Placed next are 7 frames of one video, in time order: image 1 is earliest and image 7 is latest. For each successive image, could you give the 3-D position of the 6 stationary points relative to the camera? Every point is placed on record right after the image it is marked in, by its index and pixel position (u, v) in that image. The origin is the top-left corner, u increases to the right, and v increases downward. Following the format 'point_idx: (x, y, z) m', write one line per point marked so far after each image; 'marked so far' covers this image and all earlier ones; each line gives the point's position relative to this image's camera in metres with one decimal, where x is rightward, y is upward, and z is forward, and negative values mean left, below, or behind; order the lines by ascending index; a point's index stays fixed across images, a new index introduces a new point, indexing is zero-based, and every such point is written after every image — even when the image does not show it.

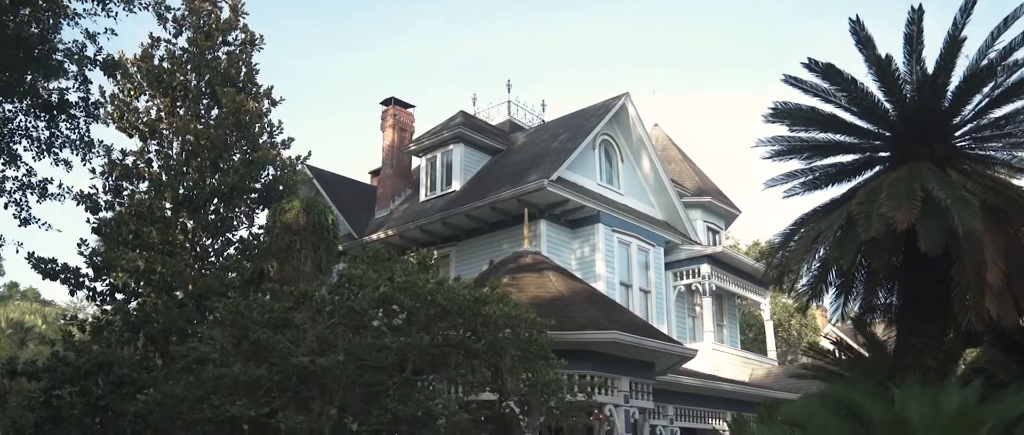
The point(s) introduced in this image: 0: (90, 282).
0: (-8.3, -1.3, +16.5) m
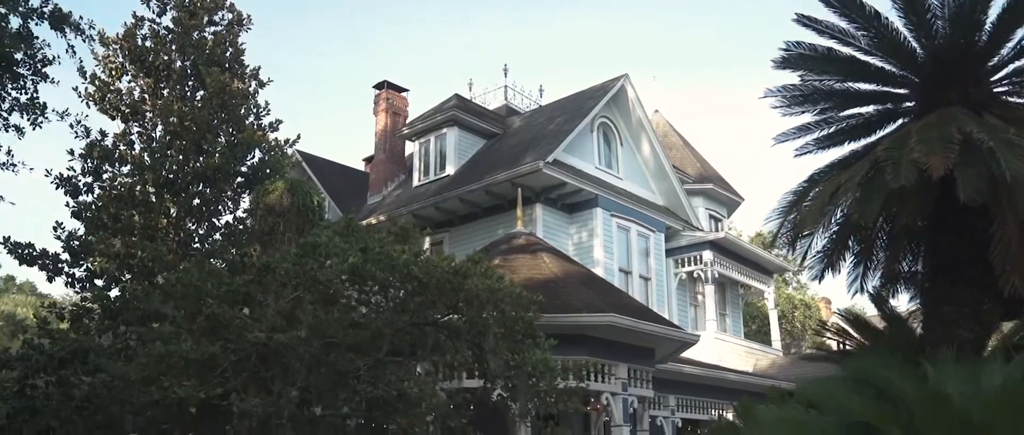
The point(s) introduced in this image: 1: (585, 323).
0: (-8.4, -1.0, +15.9) m
1: (+1.0, -1.4, +11.9) m
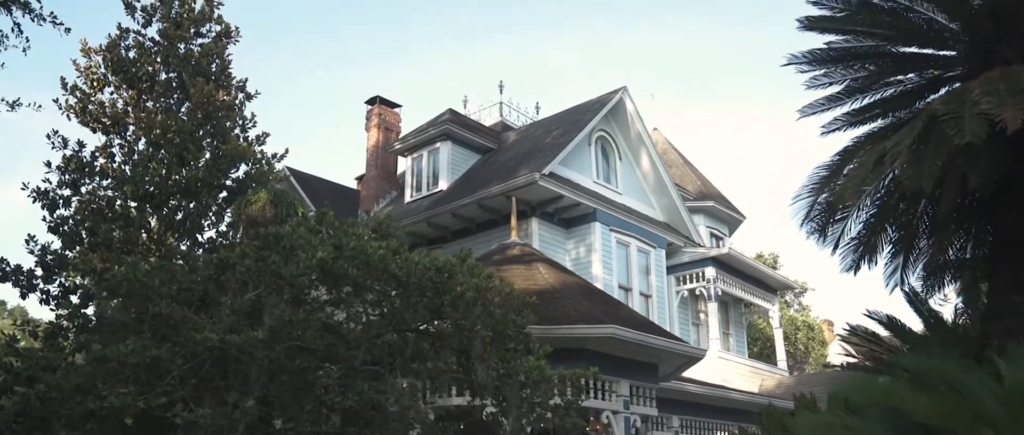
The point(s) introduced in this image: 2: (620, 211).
0: (-8.5, -1.2, +15.1) m
1: (+1.0, -1.5, +11.2) m
2: (+2.4, +0.2, +18.7) m
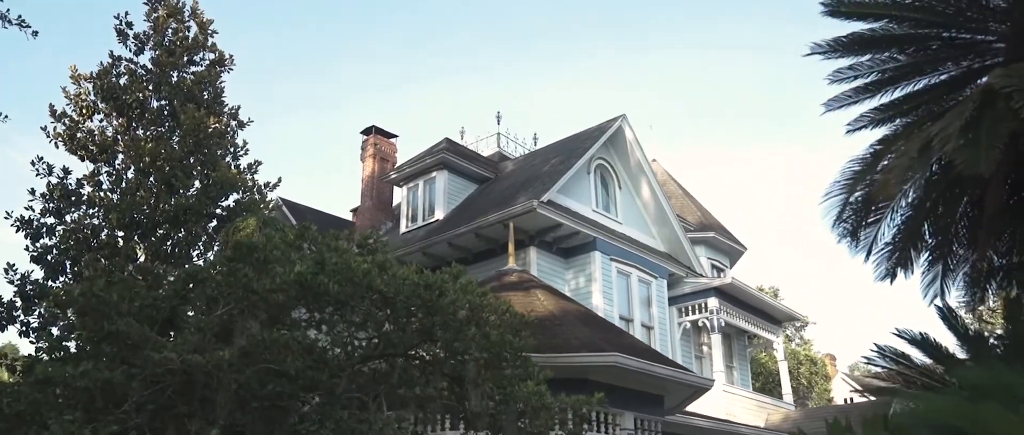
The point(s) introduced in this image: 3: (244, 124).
0: (-8.5, -1.7, +14.6) m
1: (+0.9, -1.8, +10.6) m
2: (+2.4, -0.5, +18.2) m
3: (-5.8, +2.0, +18.3) m
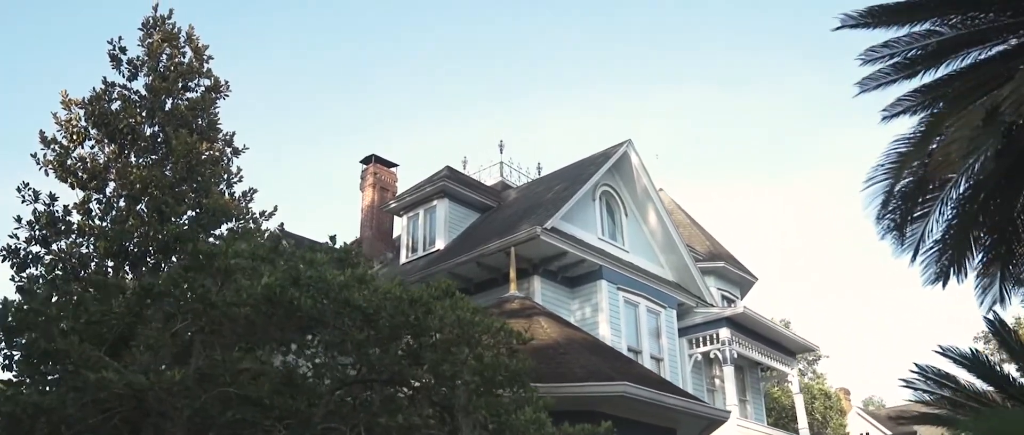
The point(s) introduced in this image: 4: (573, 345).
0: (-8.5, -2.2, +14.0) m
1: (+0.9, -2.1, +10.0) m
2: (+2.4, -1.1, +17.6) m
3: (-5.8, +1.4, +17.8) m
4: (+0.8, -1.7, +11.4) m
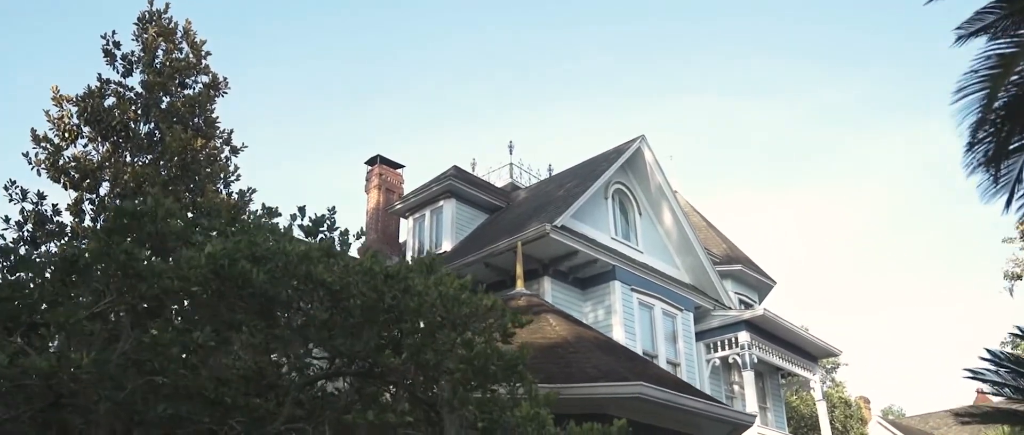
0: (-8.3, -2.2, +13.3) m
1: (+1.0, -2.0, +9.2) m
2: (+2.6, -1.0, +16.8) m
3: (-5.6, +1.4, +17.2) m
4: (+0.9, -1.6, +10.6) m
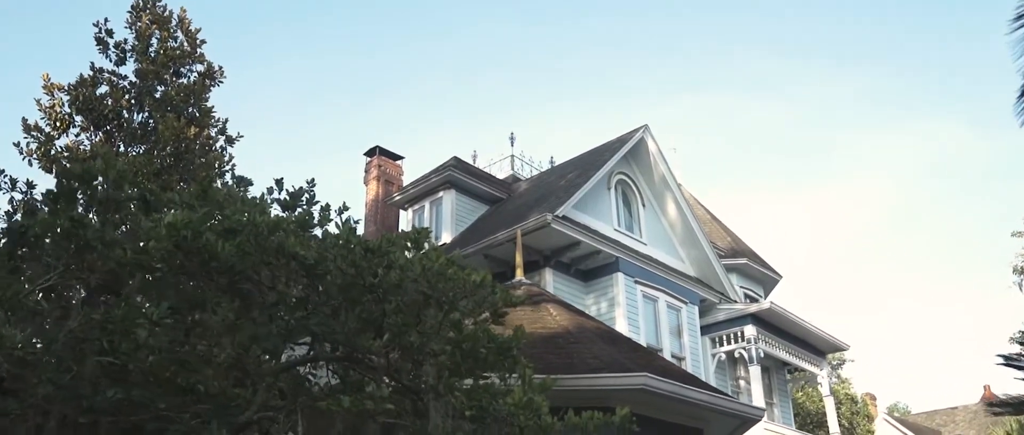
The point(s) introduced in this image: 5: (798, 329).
0: (-8.3, -2.0, +13.0) m
1: (+1.0, -1.8, +8.8) m
2: (+2.6, -0.8, +16.4) m
3: (-5.6, +1.6, +16.9) m
4: (+0.9, -1.5, +10.3) m
5: (+6.5, -2.6, +19.3) m
